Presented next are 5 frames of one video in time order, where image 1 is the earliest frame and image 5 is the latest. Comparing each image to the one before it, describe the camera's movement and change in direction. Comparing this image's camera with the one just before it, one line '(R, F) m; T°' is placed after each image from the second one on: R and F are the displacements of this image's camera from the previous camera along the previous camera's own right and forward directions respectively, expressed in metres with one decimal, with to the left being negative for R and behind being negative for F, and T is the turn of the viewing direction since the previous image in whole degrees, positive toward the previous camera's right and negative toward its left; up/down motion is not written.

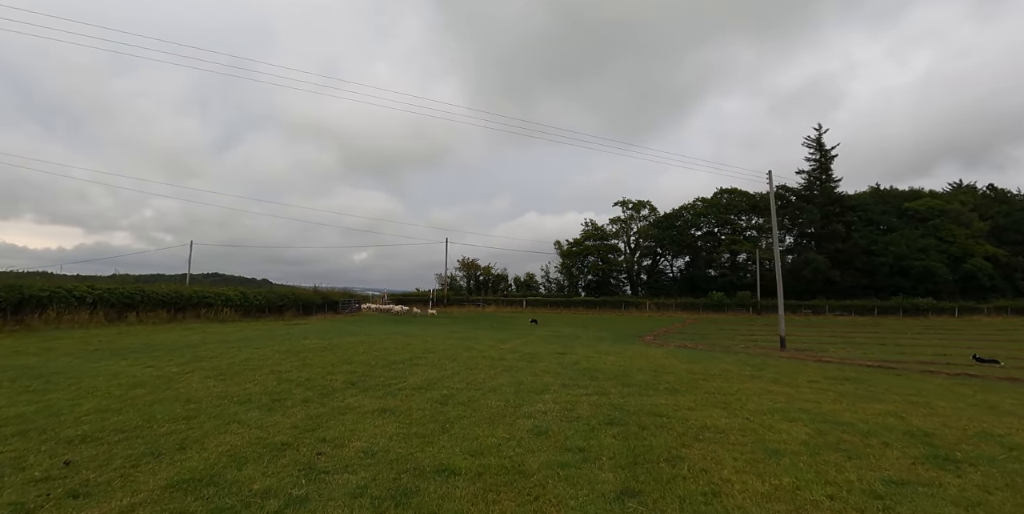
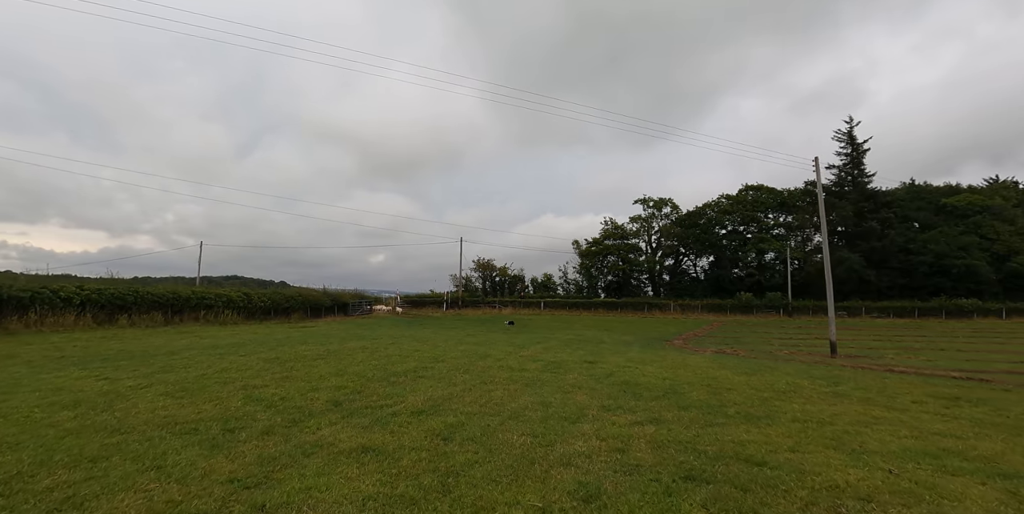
(-0.2, +2.3) m; -2°
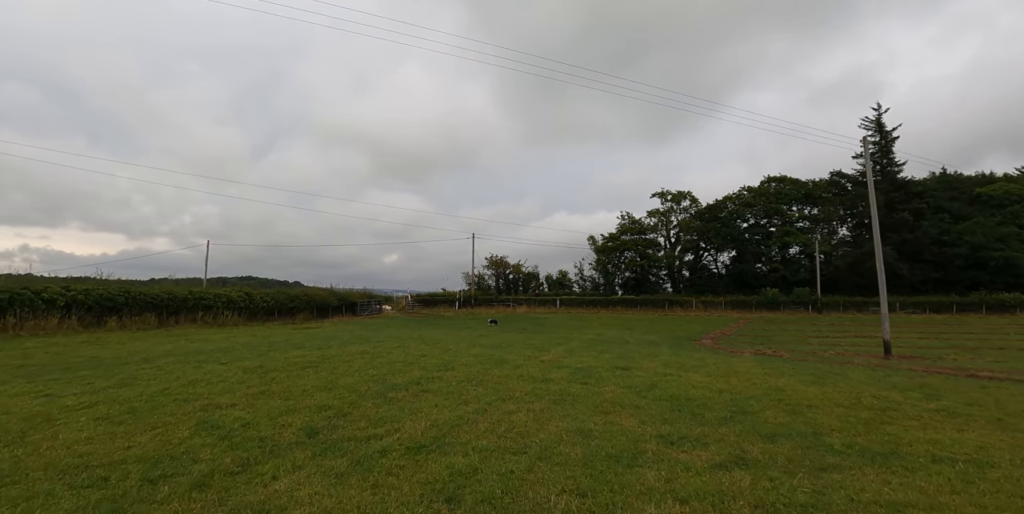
(-0.2, +2.0) m; -2°
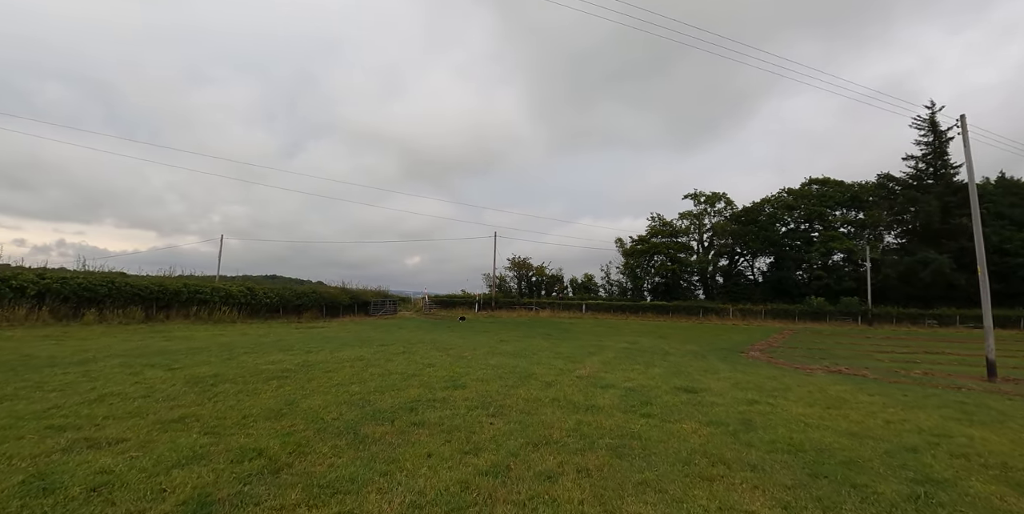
(-0.2, +3.0) m; -3°
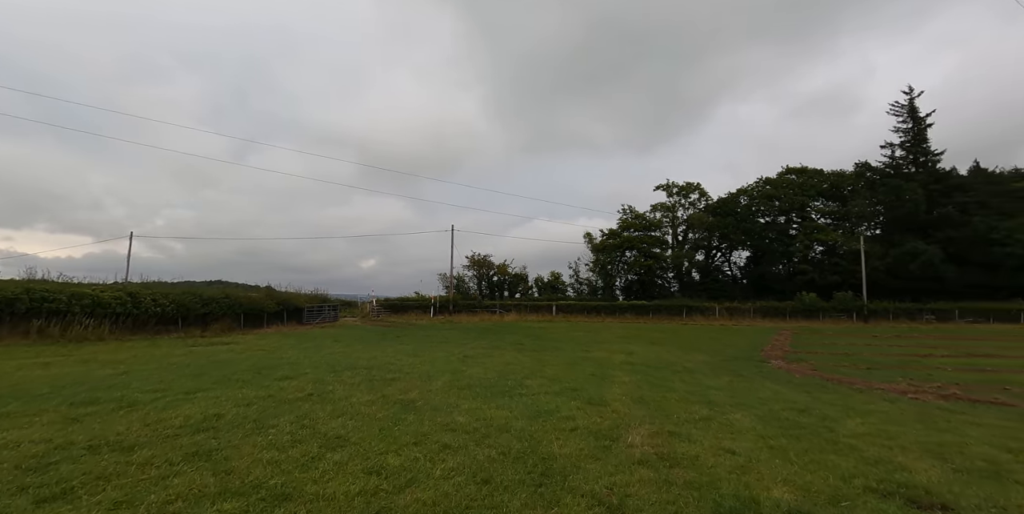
(-0.3, +5.8) m; +4°
